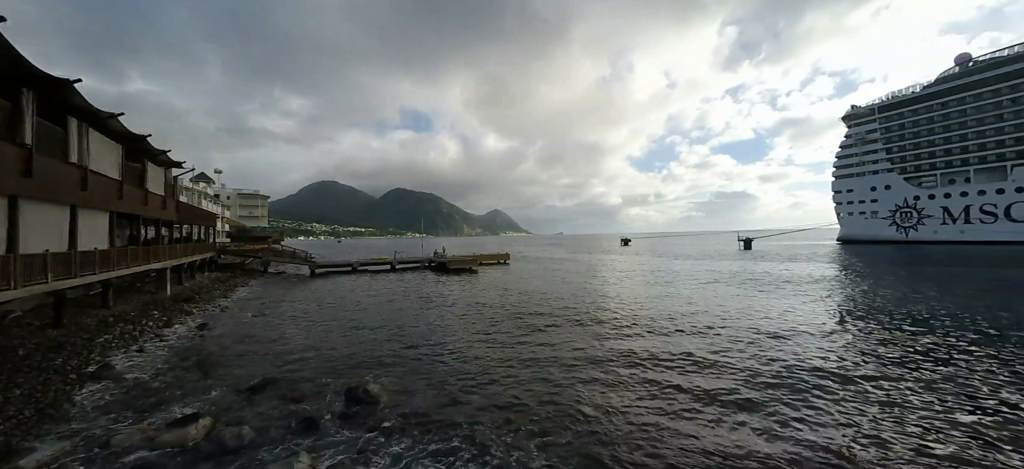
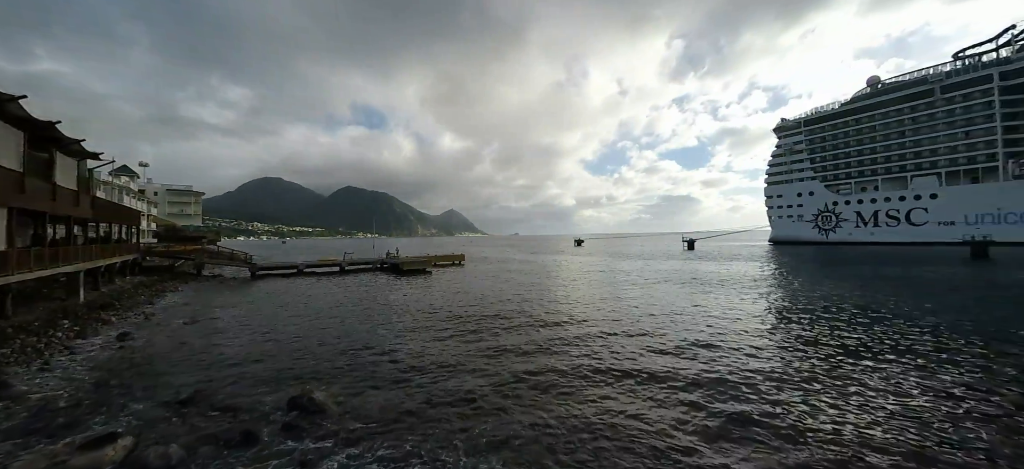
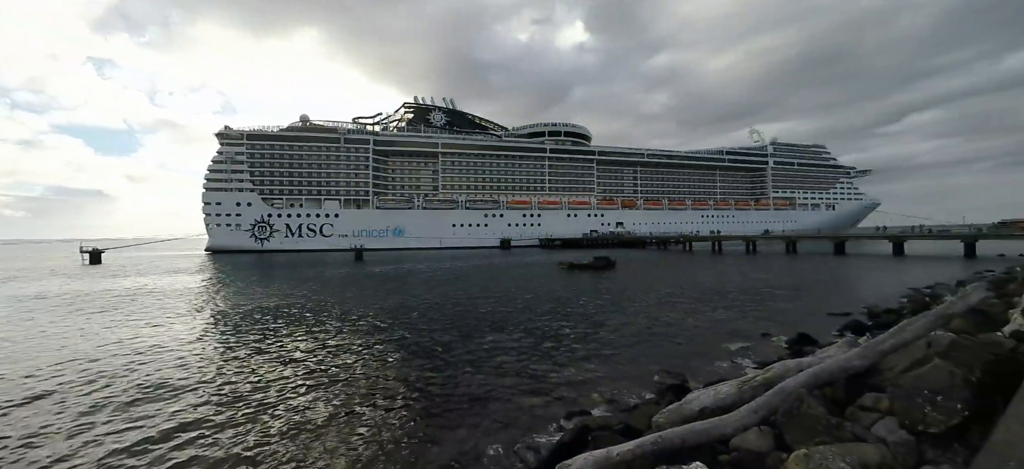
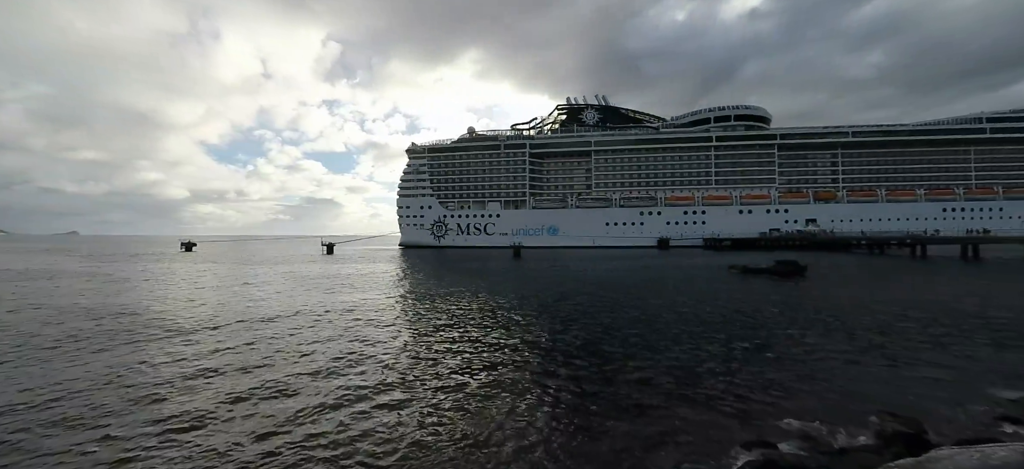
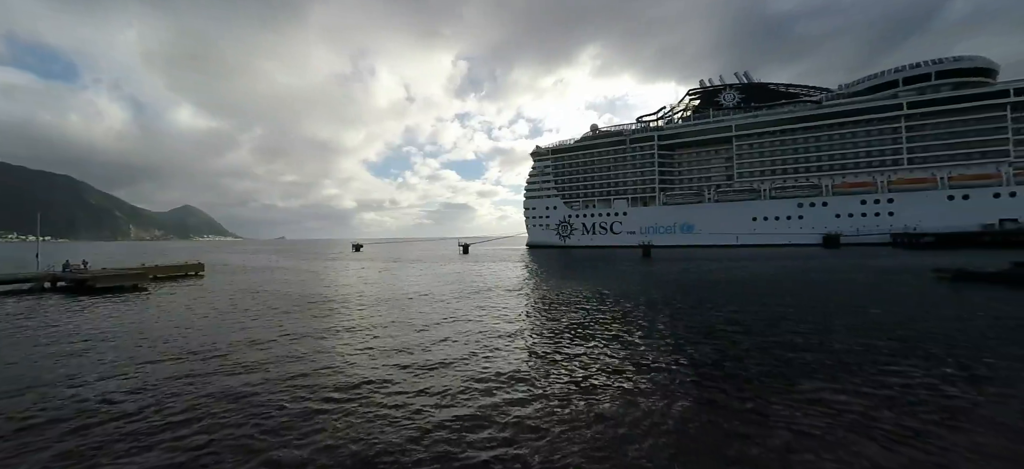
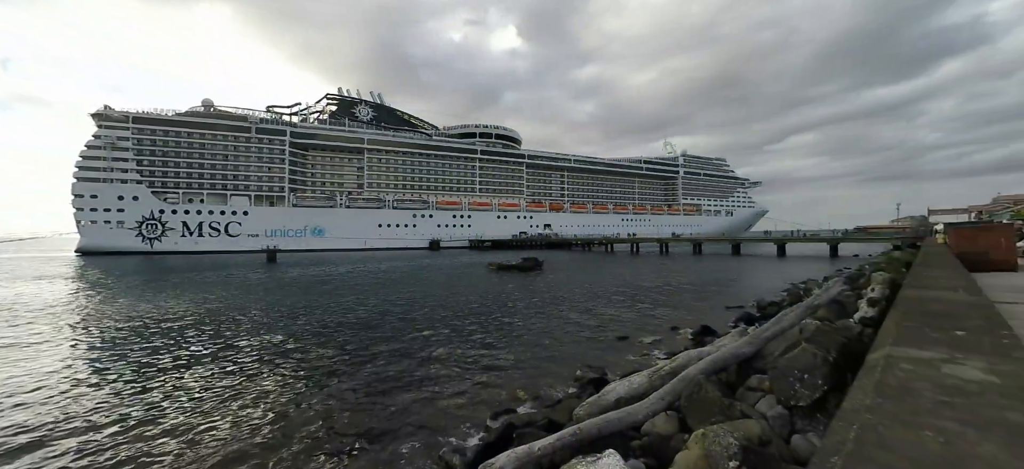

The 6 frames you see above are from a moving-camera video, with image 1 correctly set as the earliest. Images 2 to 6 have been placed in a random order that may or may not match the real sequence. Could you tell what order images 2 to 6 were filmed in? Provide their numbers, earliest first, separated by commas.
2, 5, 4, 3, 6
